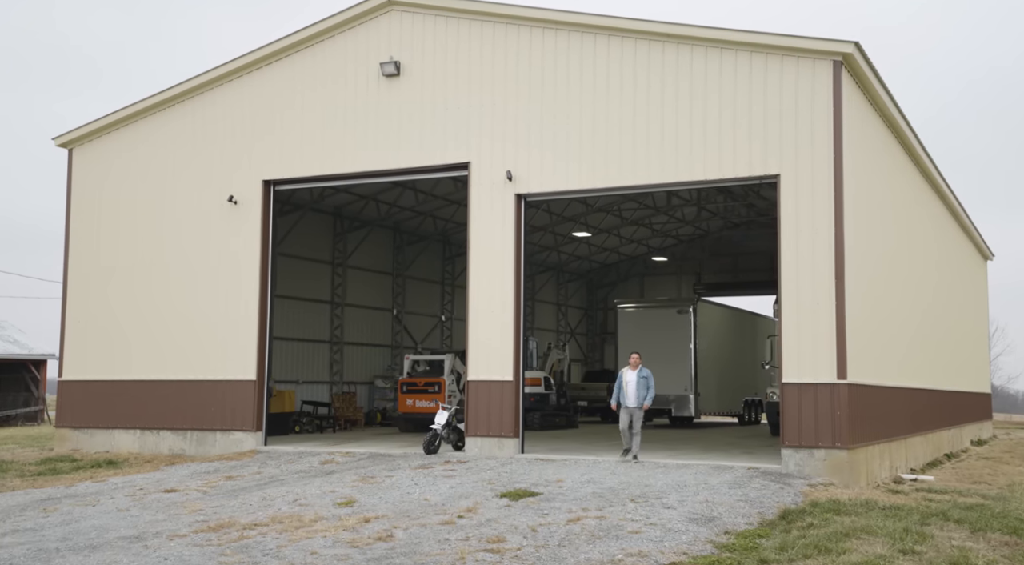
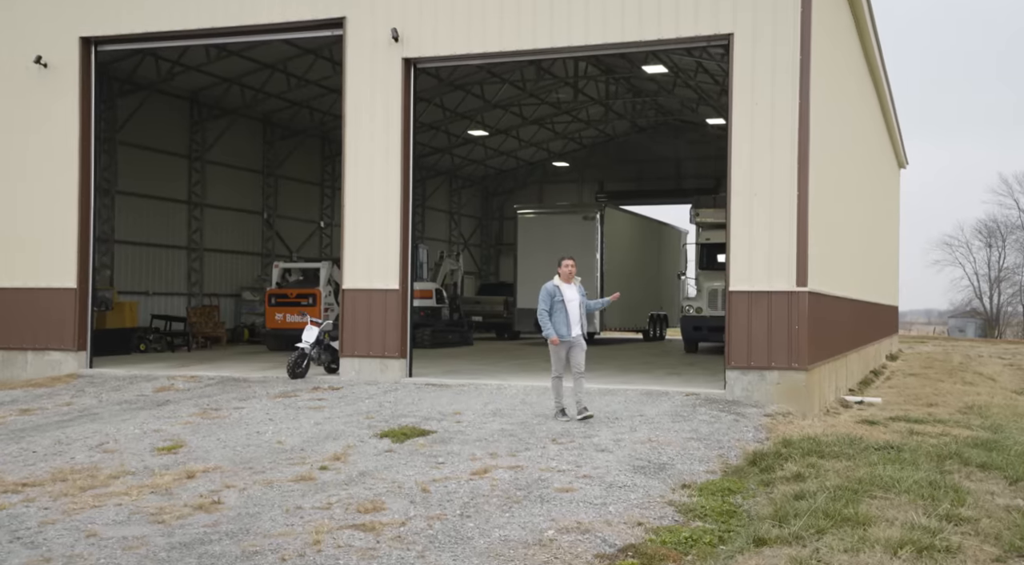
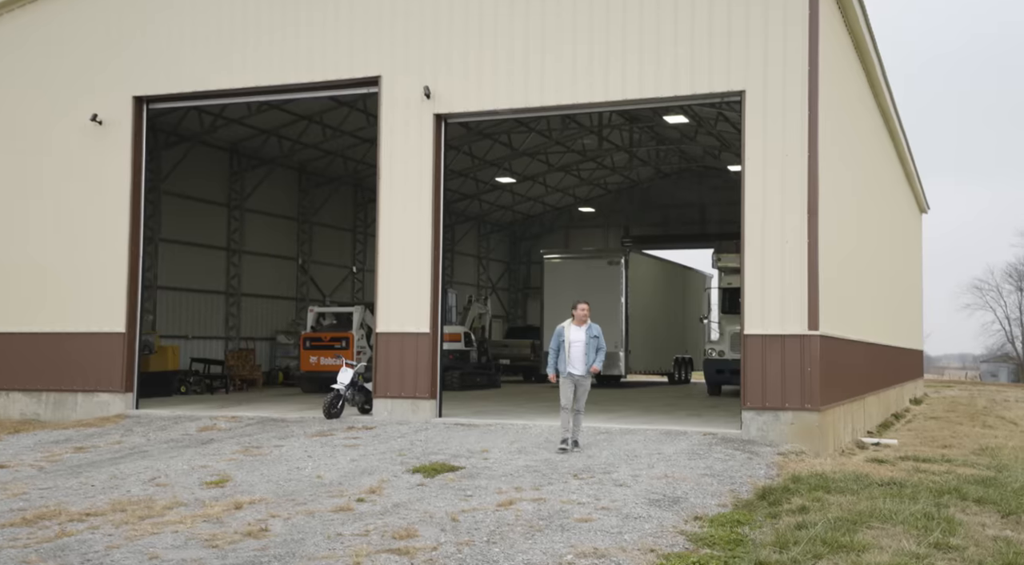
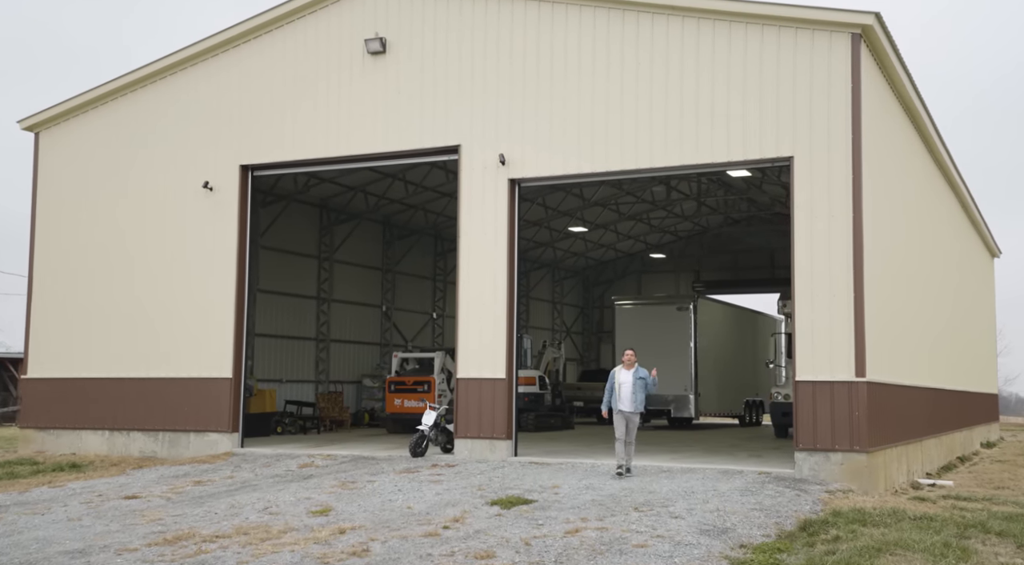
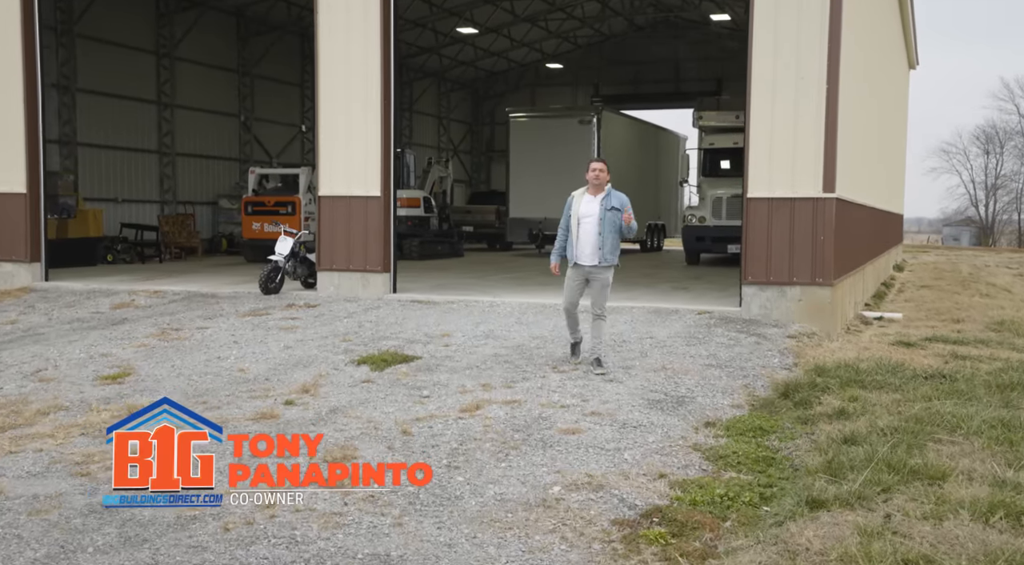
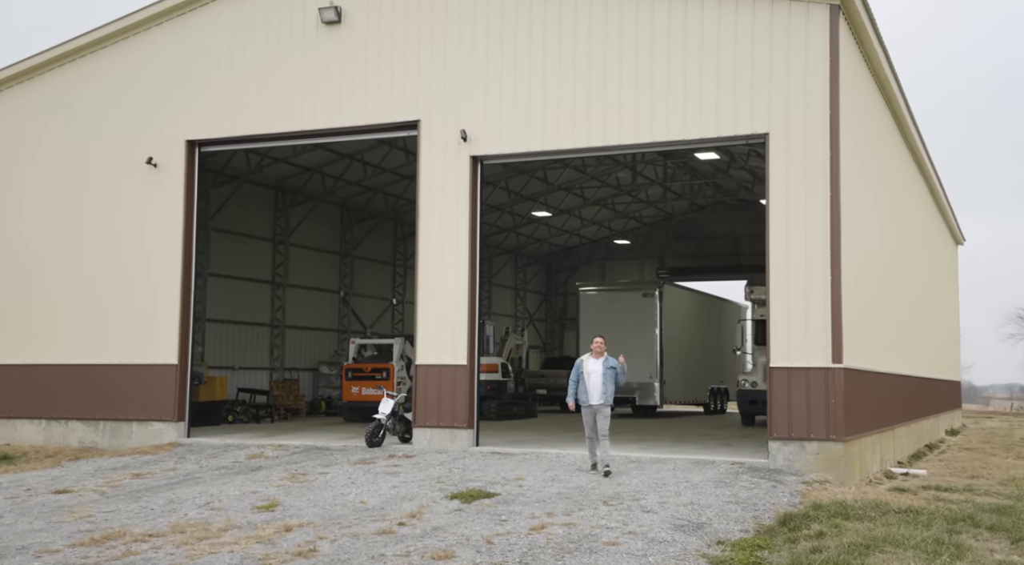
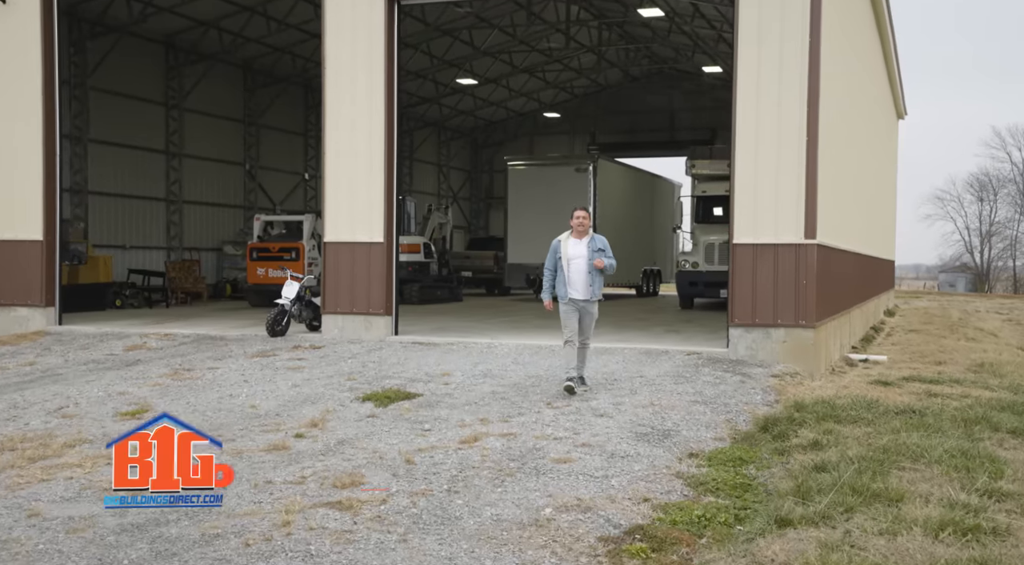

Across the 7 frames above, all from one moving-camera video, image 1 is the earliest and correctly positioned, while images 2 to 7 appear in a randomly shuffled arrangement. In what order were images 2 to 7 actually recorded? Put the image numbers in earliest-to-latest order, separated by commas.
4, 6, 3, 2, 7, 5
